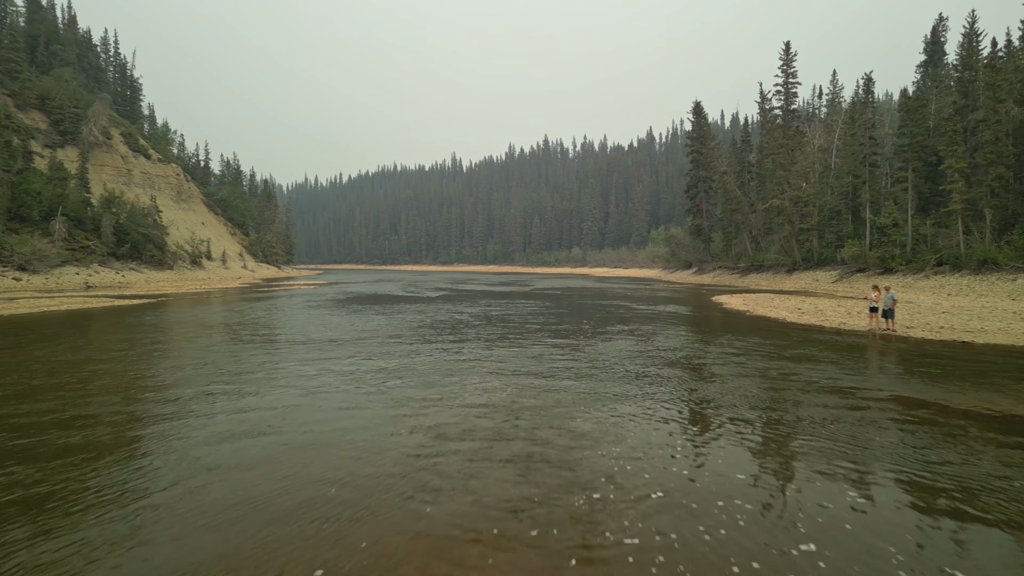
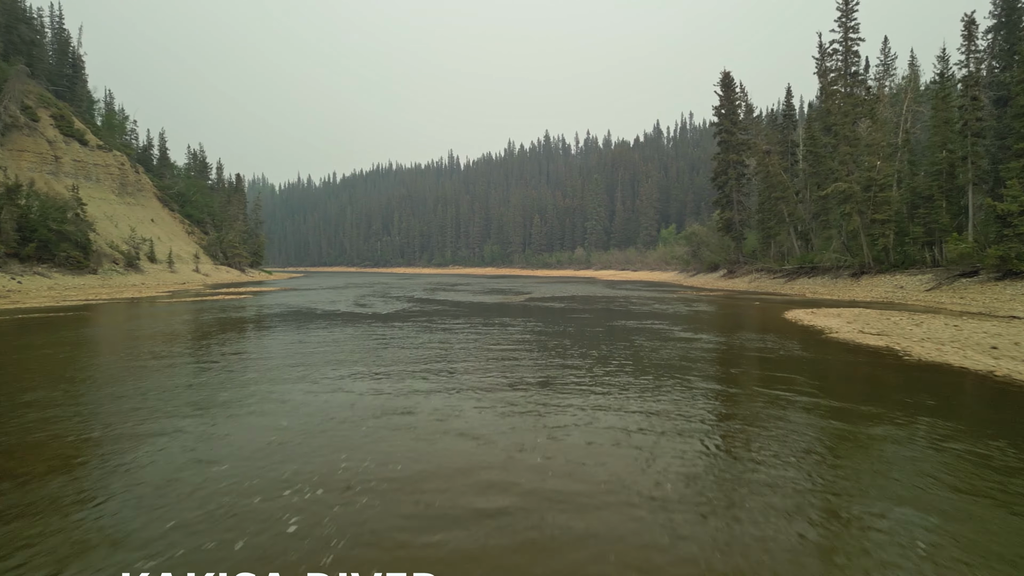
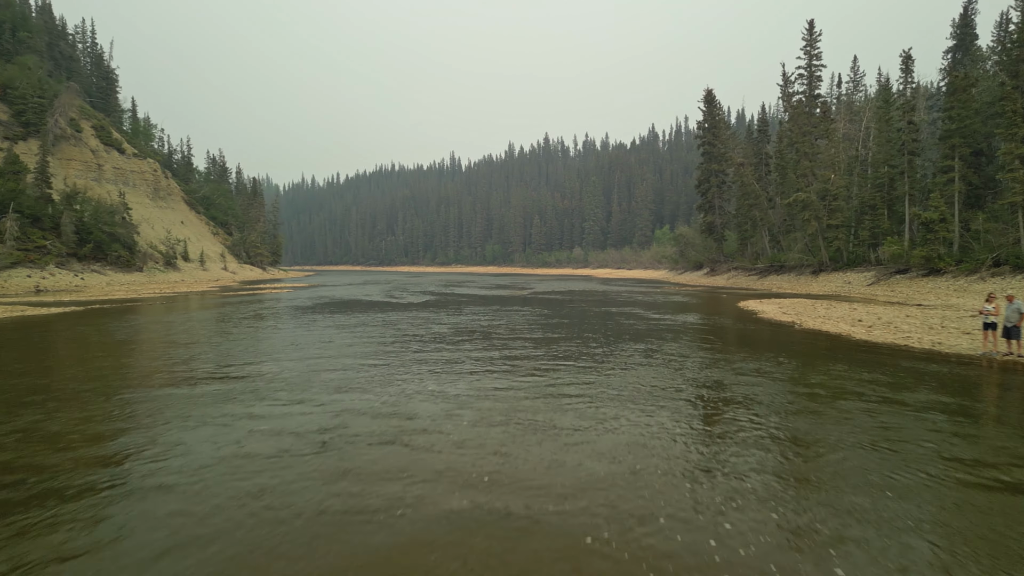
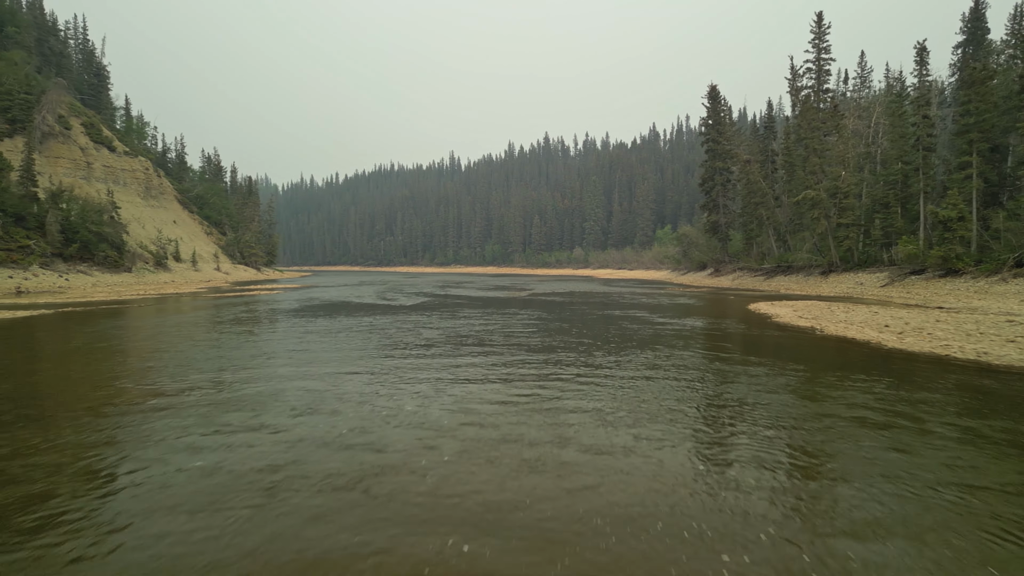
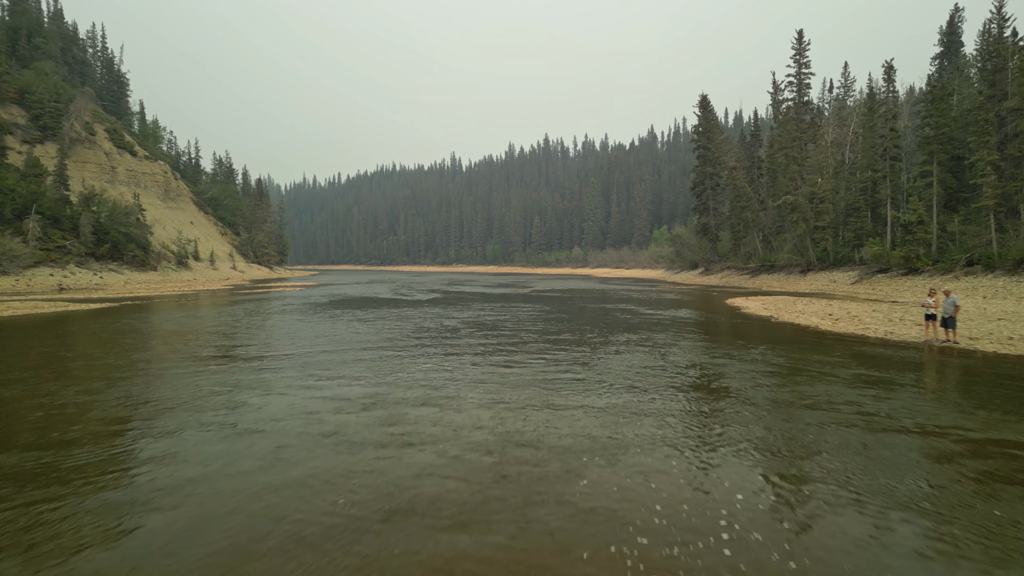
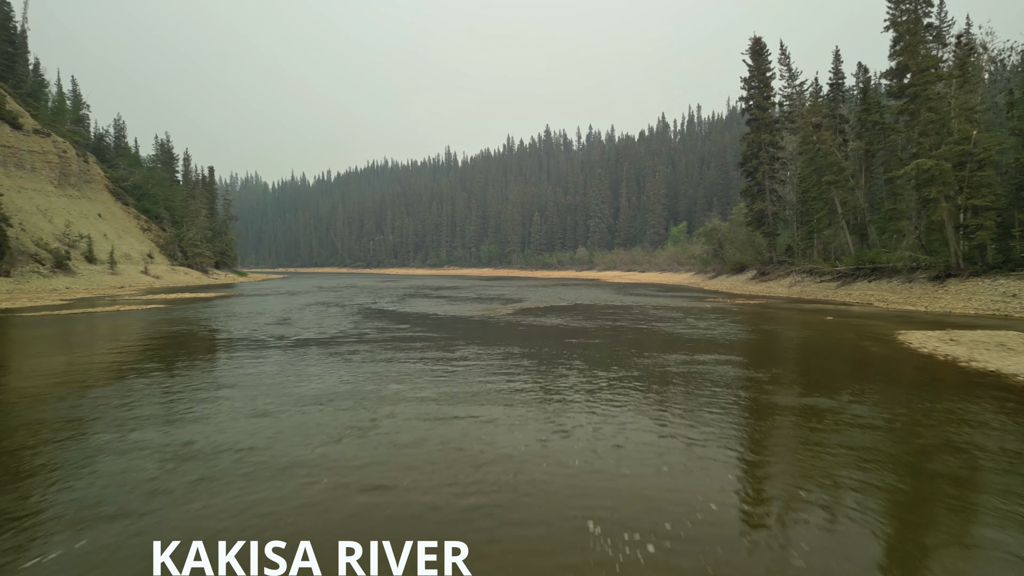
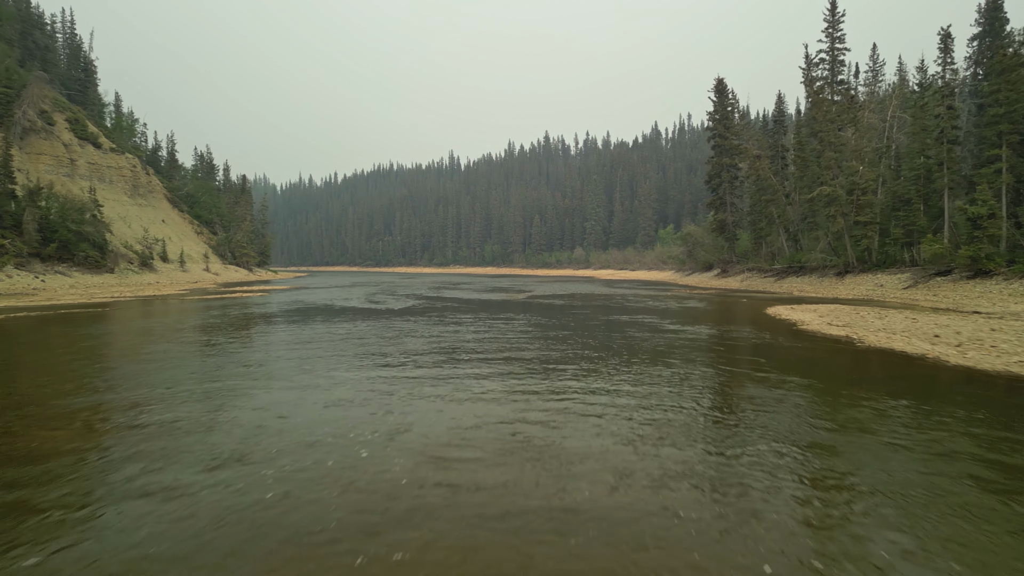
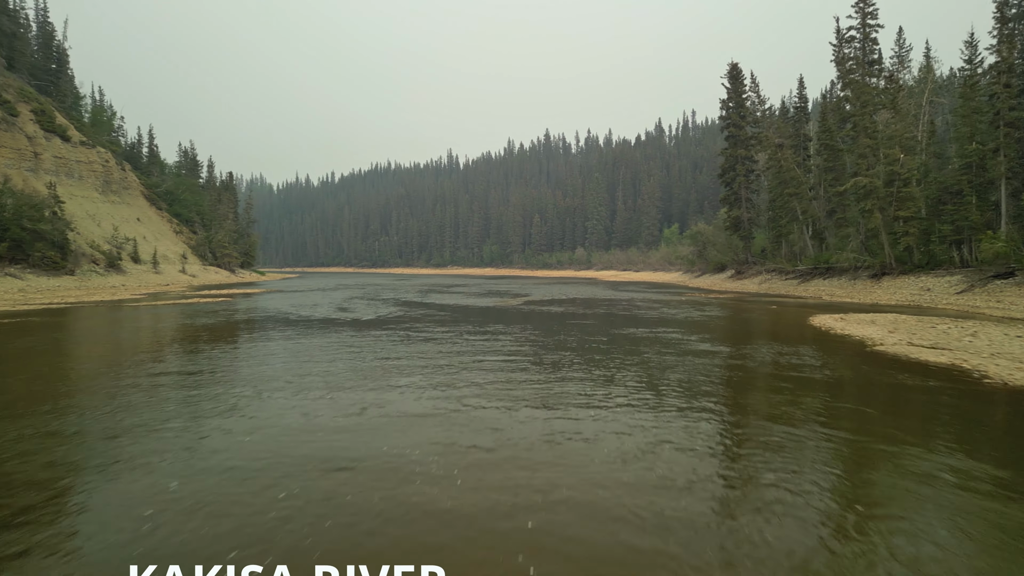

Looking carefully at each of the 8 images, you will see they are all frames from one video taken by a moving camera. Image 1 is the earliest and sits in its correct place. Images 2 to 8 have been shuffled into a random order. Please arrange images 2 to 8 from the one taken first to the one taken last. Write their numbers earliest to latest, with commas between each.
5, 3, 4, 7, 2, 8, 6
